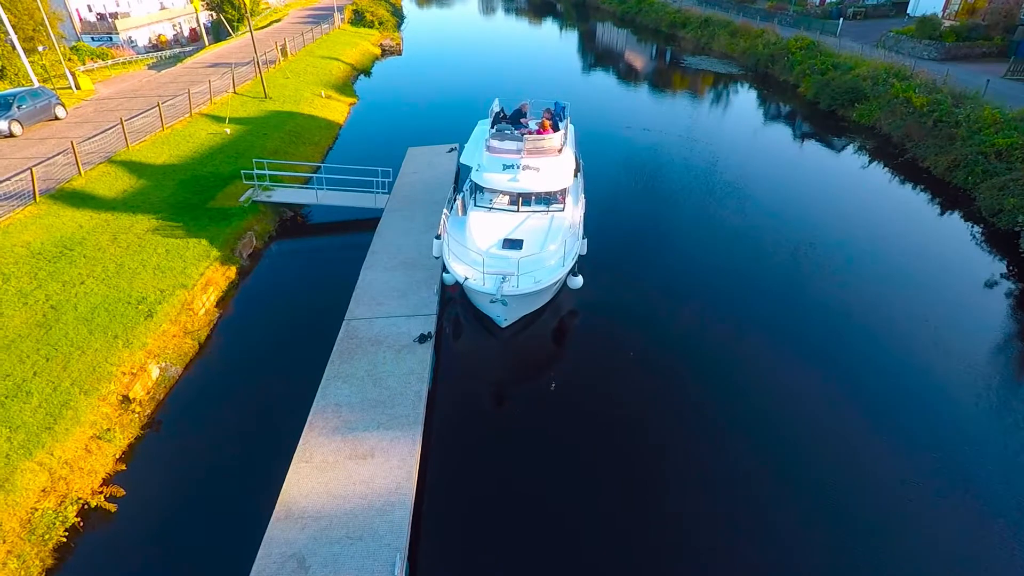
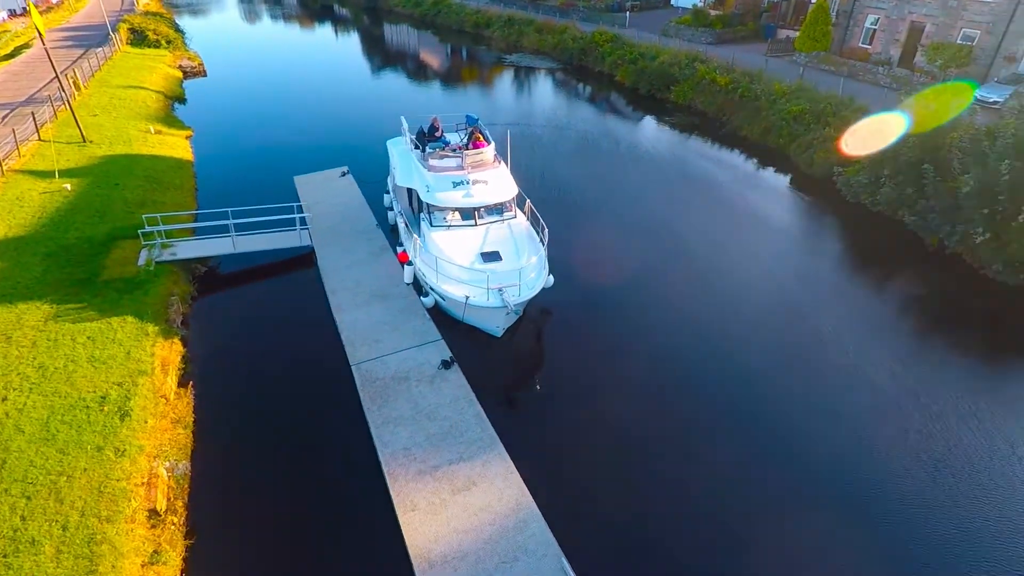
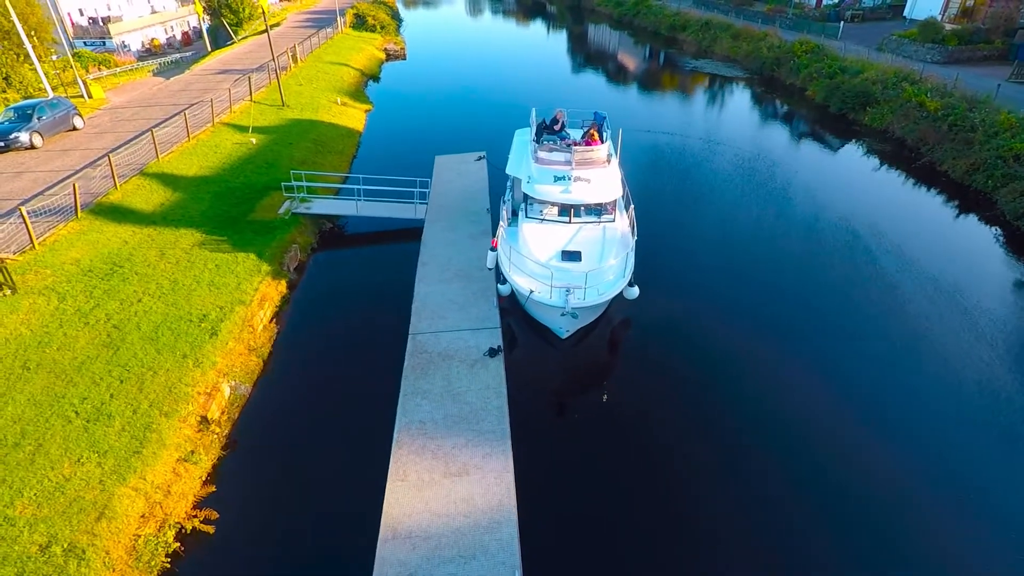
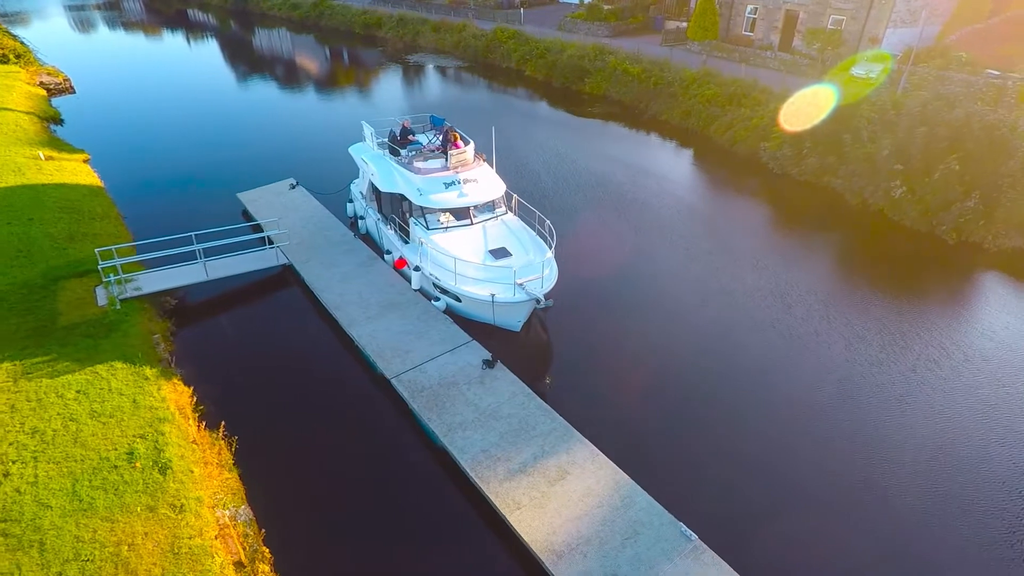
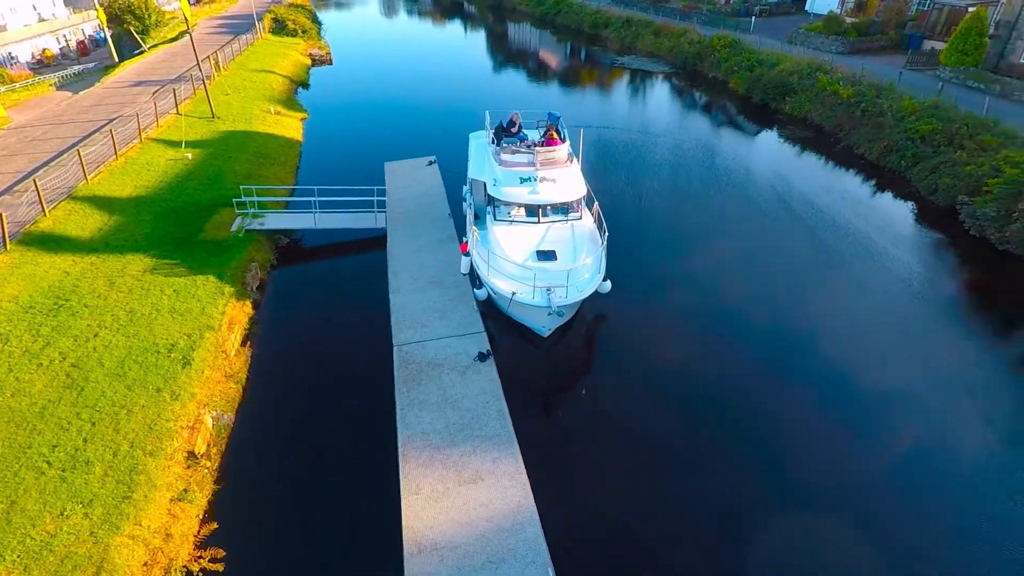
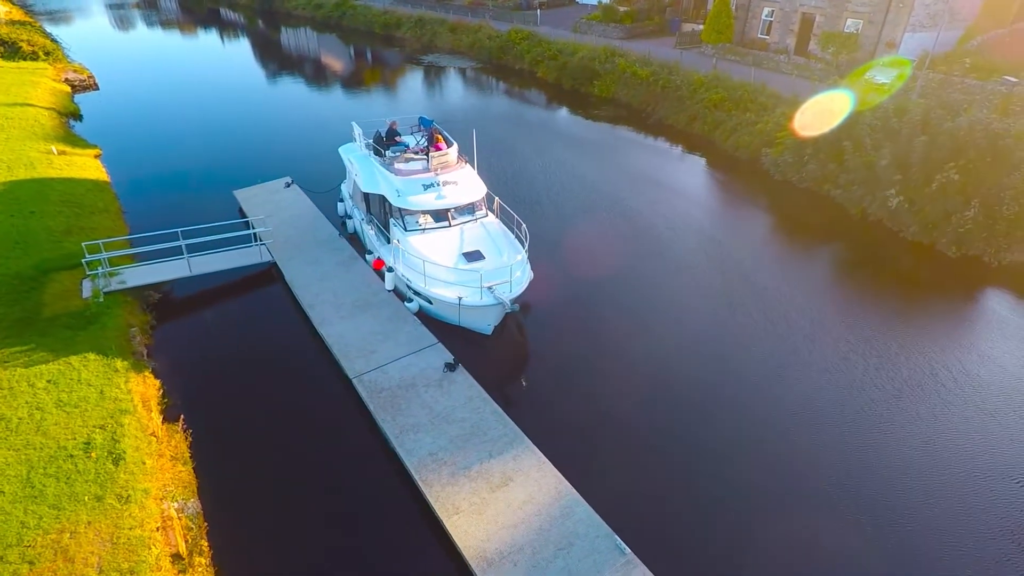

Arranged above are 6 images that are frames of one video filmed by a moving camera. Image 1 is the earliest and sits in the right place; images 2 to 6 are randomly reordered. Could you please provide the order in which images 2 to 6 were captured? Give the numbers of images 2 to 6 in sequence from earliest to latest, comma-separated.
3, 5, 2, 6, 4
